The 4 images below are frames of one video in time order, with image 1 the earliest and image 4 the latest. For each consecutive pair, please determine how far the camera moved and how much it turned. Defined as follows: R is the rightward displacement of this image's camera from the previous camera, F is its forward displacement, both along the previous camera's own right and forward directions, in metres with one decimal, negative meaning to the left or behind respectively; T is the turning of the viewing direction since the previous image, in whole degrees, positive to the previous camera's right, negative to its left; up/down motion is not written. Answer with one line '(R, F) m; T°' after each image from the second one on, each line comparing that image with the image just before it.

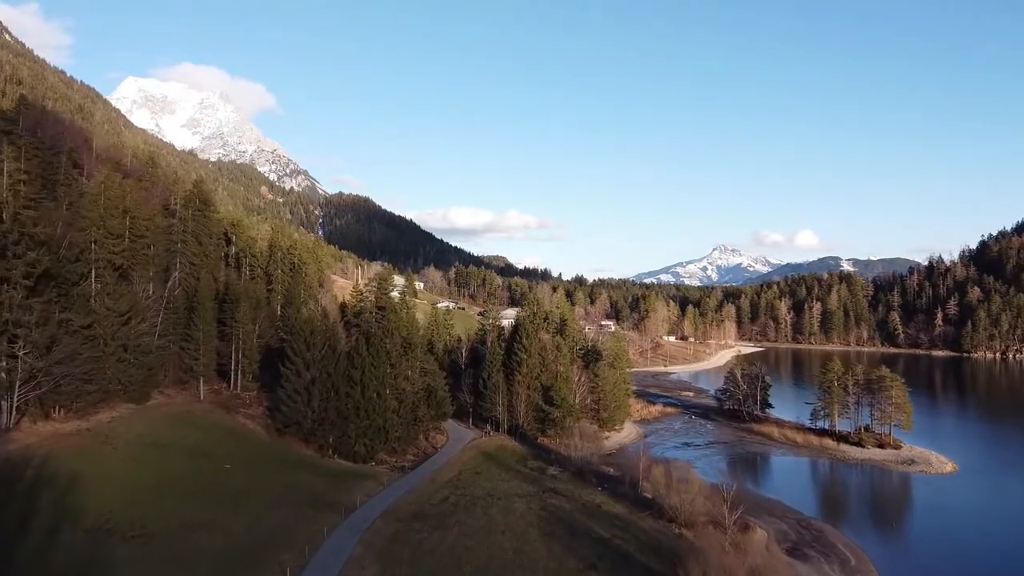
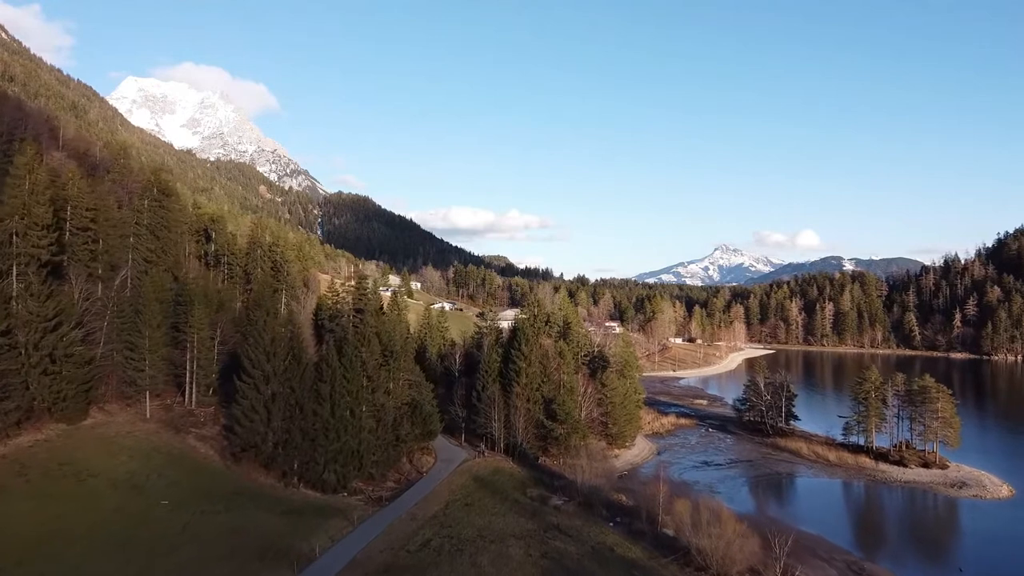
(+0.4, +8.1) m; 0°
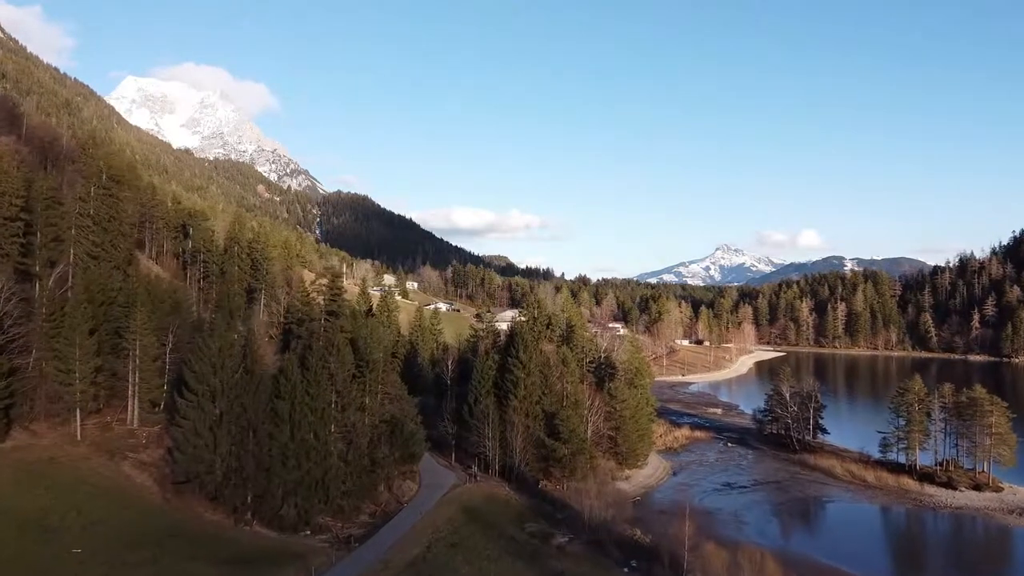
(+0.4, +7.5) m; 0°
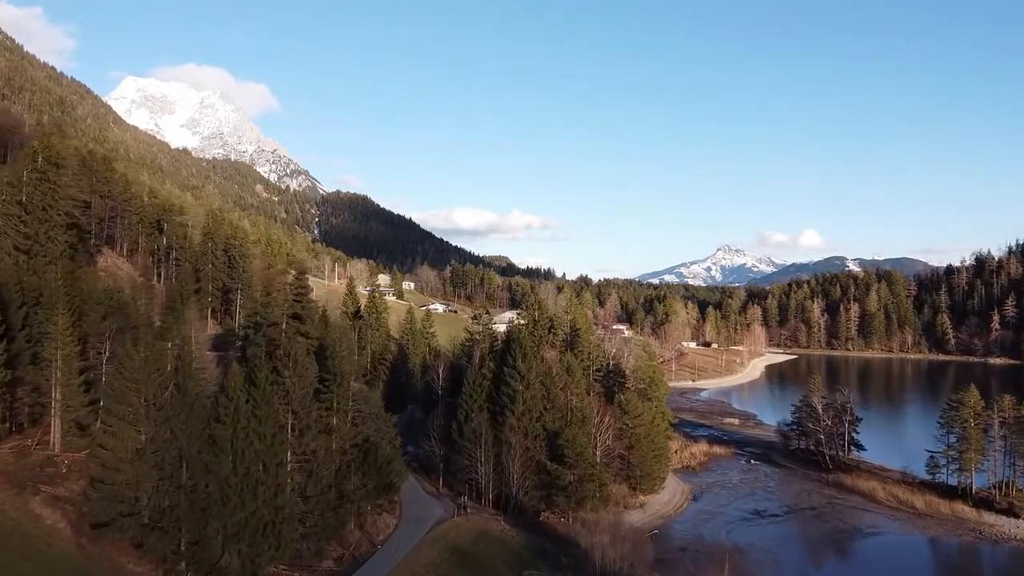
(+0.3, +7.4) m; 0°
